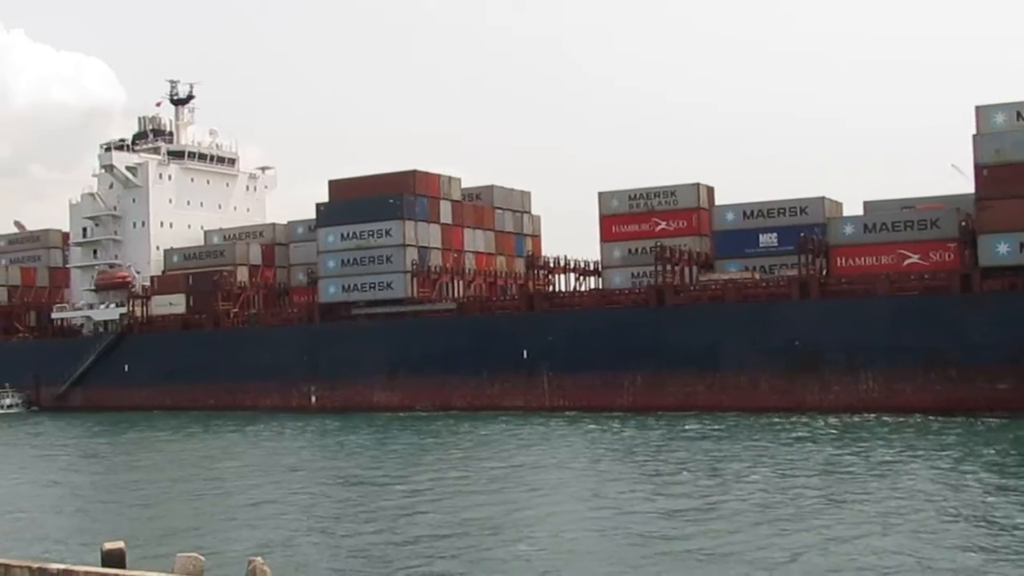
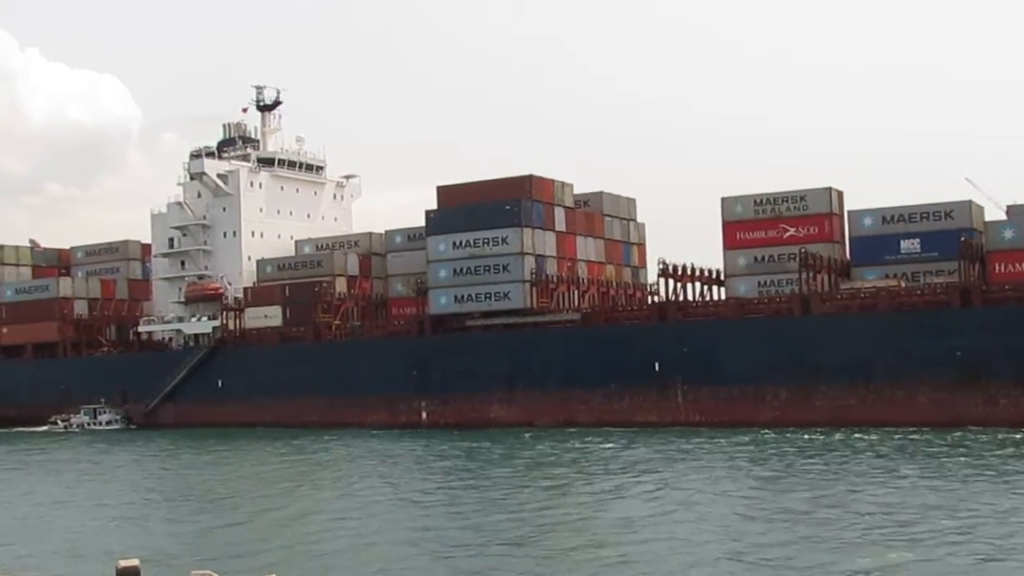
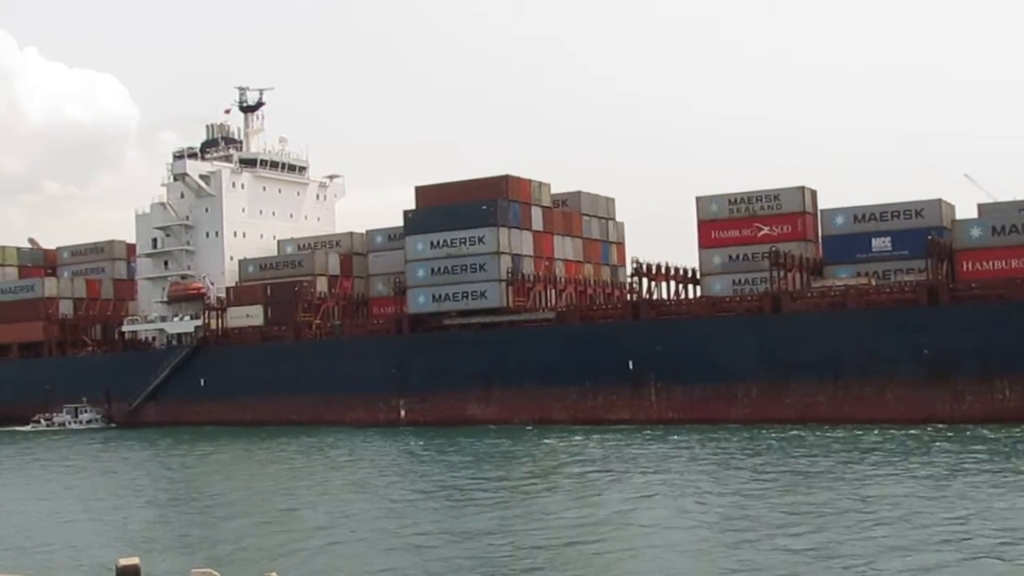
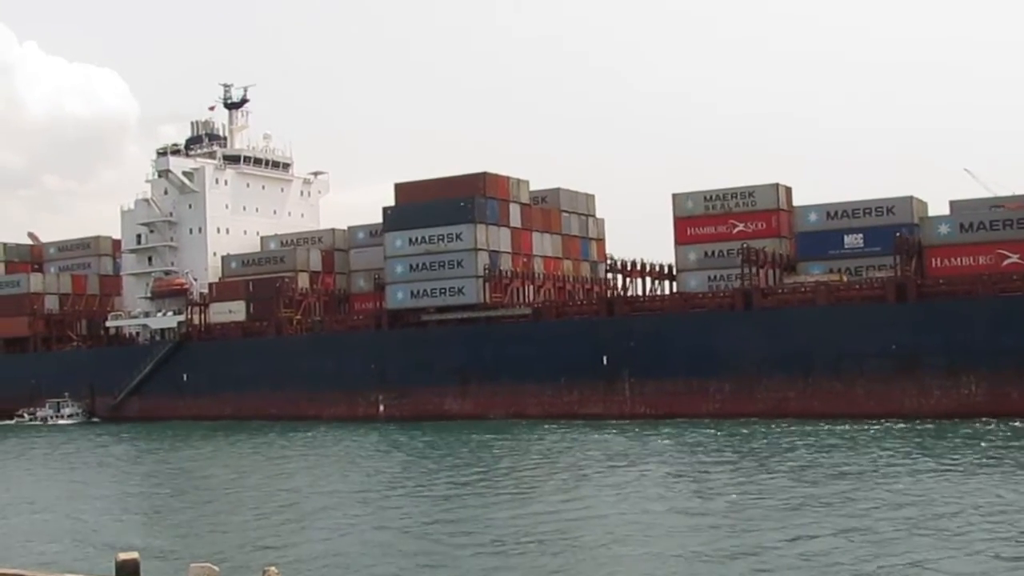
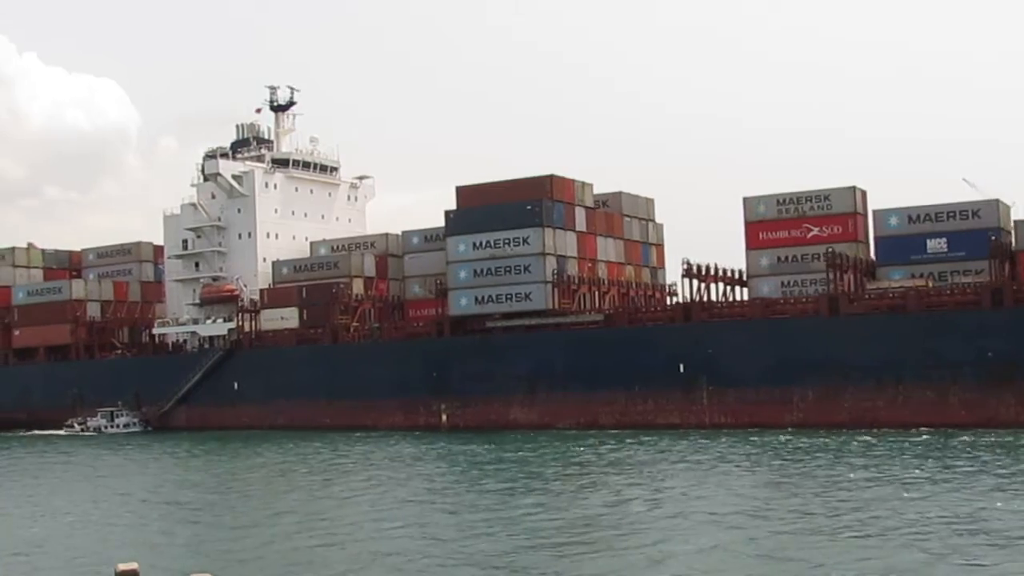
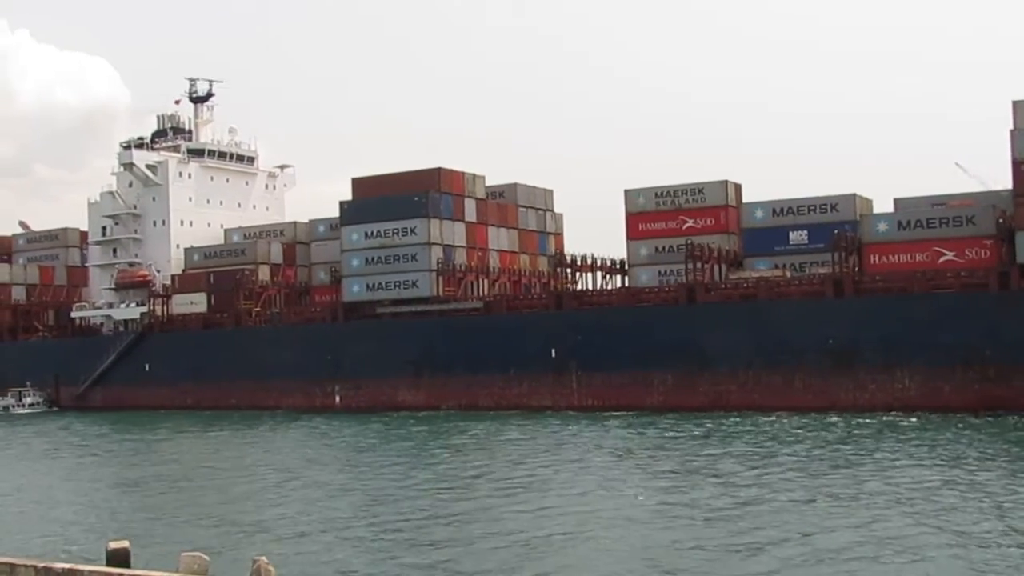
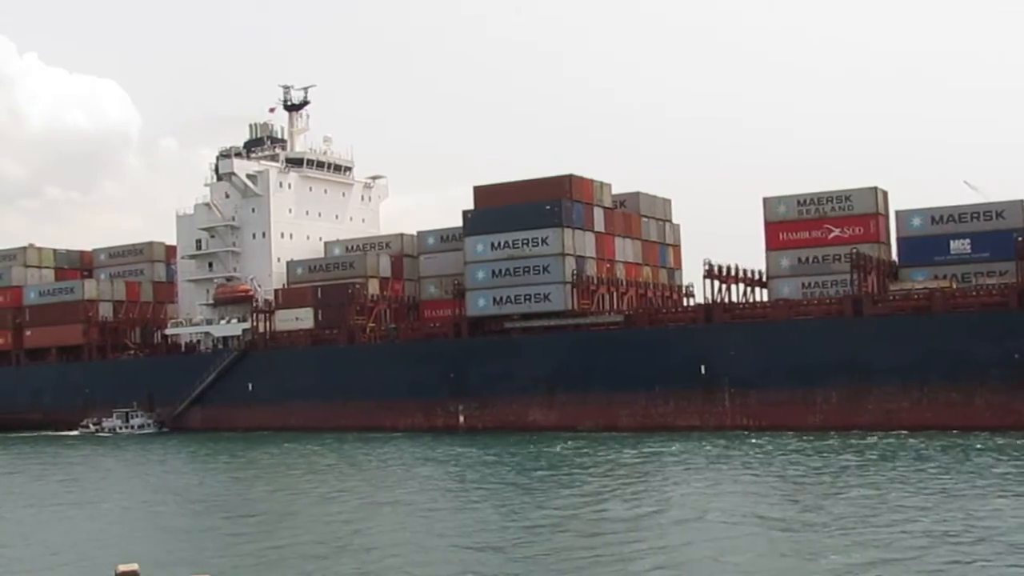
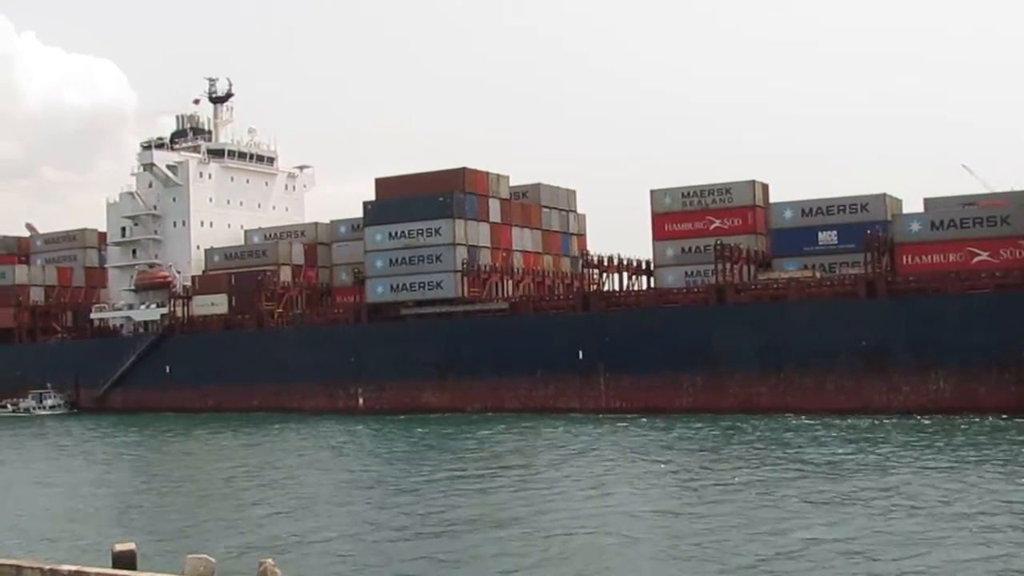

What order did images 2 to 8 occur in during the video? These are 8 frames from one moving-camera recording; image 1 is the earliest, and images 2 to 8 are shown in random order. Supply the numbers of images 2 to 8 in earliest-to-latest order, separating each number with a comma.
6, 8, 4, 3, 2, 5, 7
